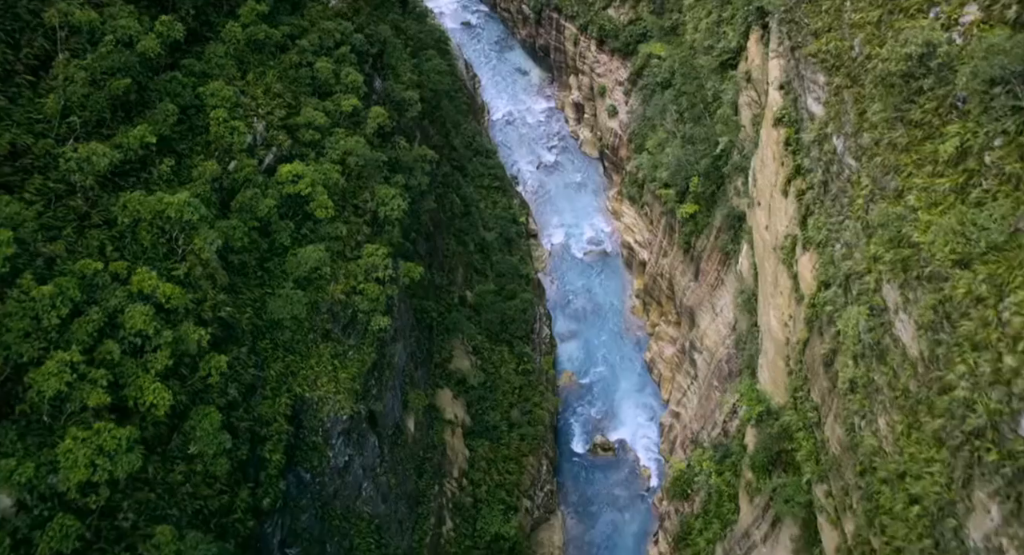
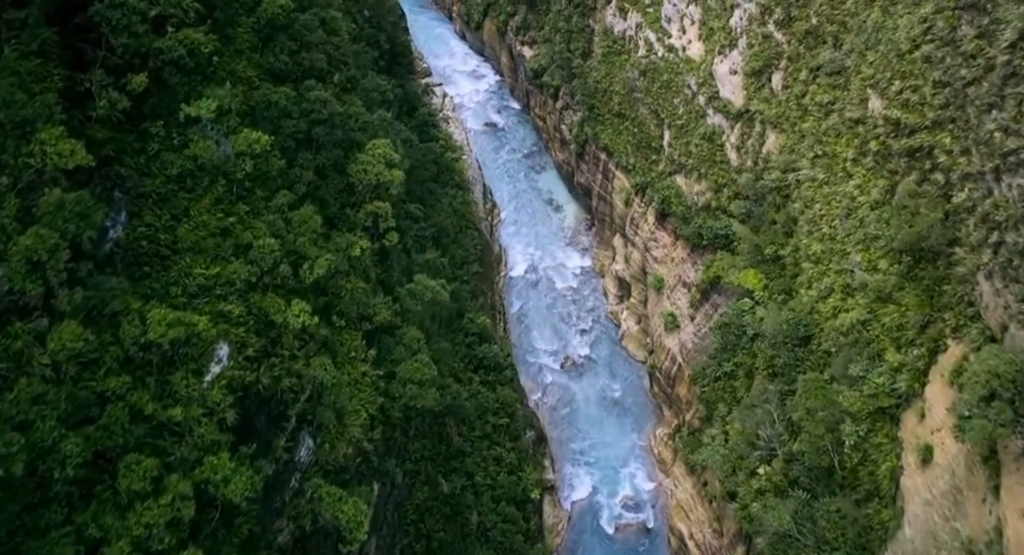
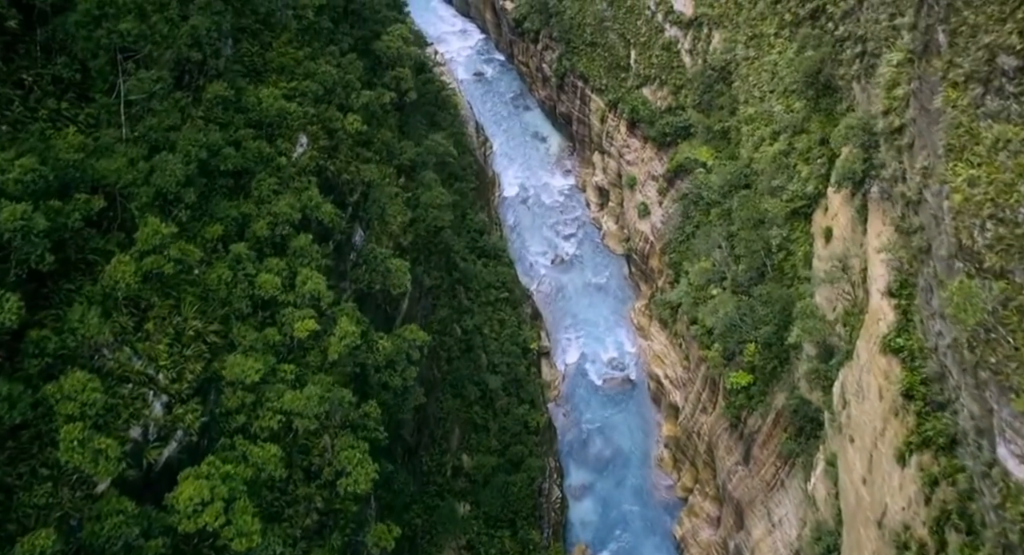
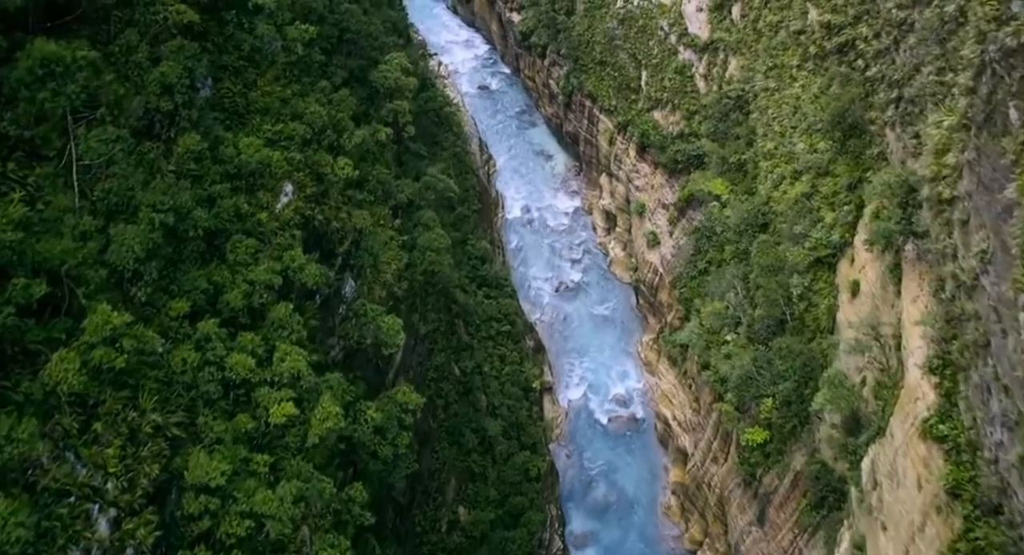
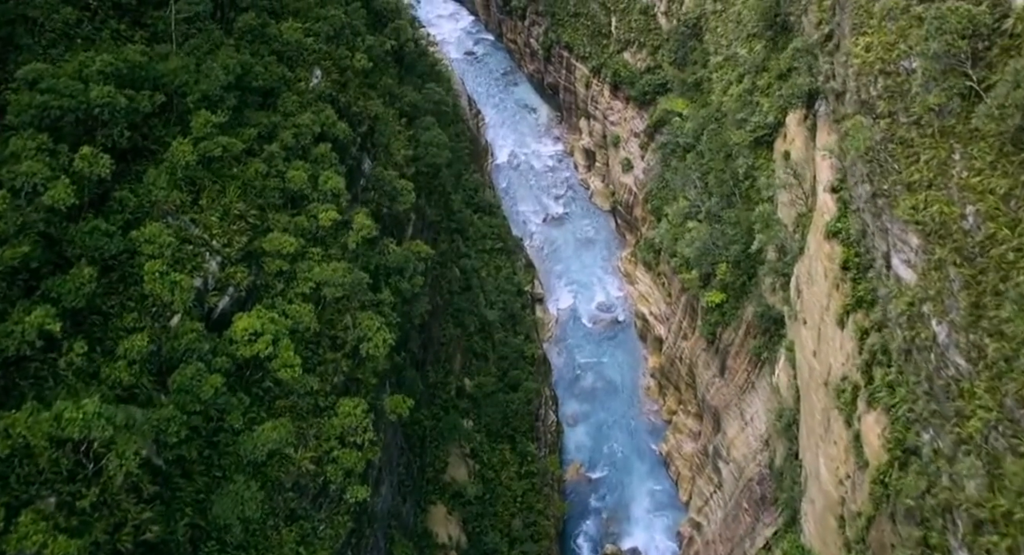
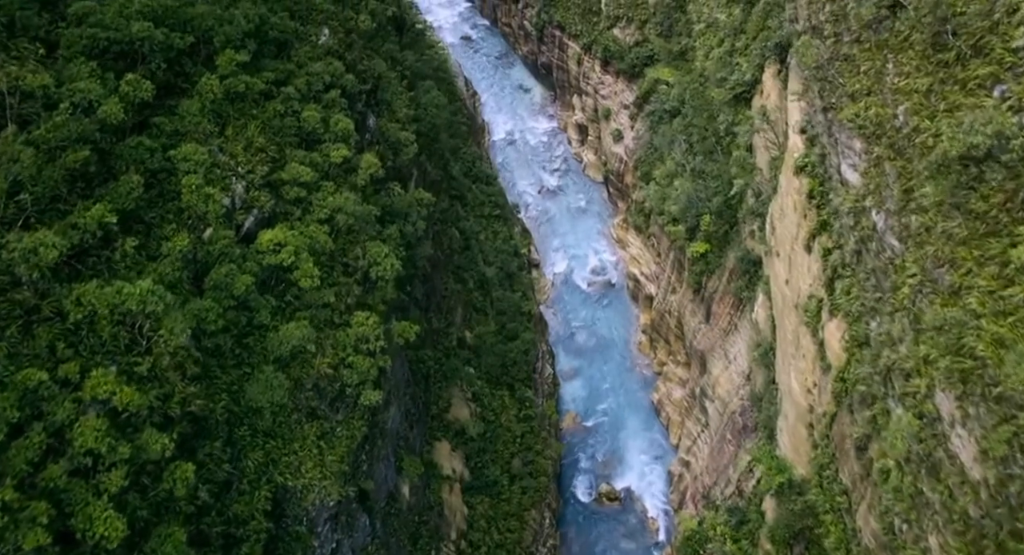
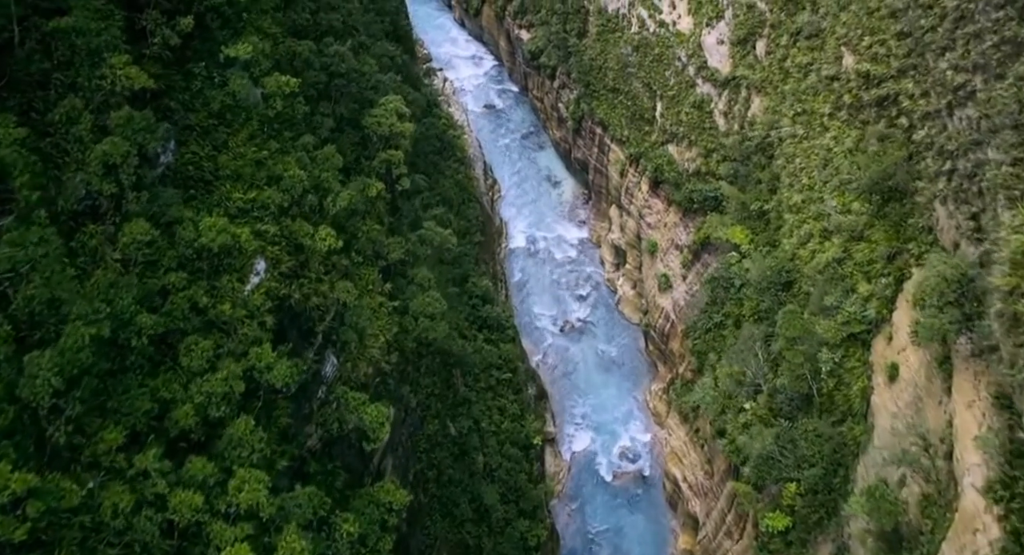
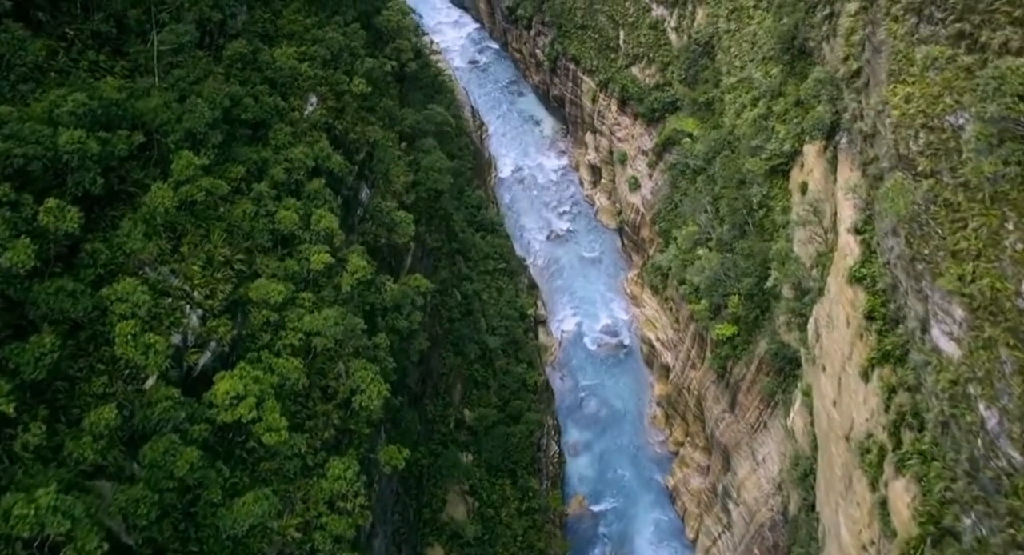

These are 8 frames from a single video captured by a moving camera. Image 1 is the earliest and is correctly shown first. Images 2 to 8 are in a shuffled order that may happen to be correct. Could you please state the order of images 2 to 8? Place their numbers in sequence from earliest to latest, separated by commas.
6, 5, 8, 3, 4, 7, 2
